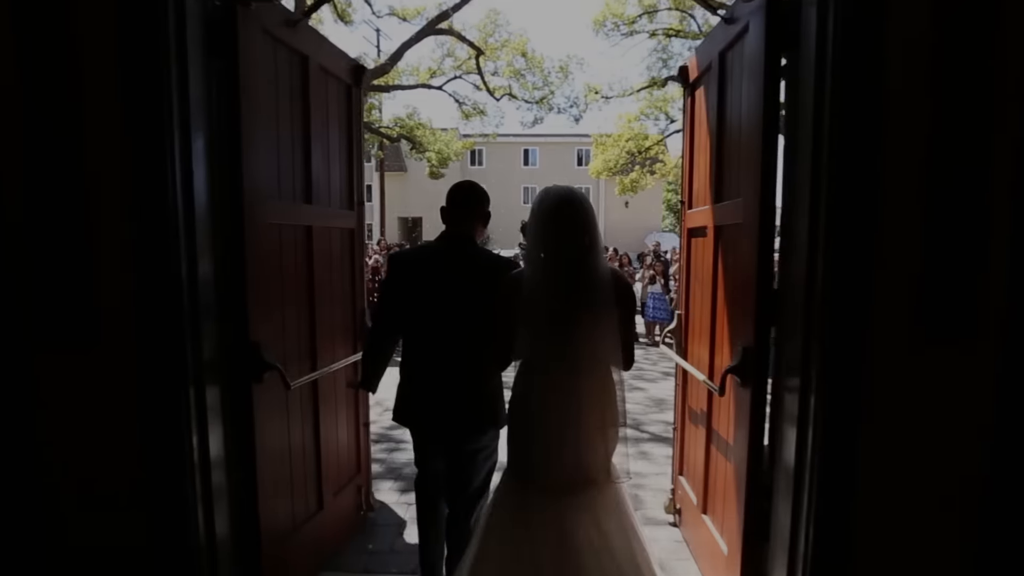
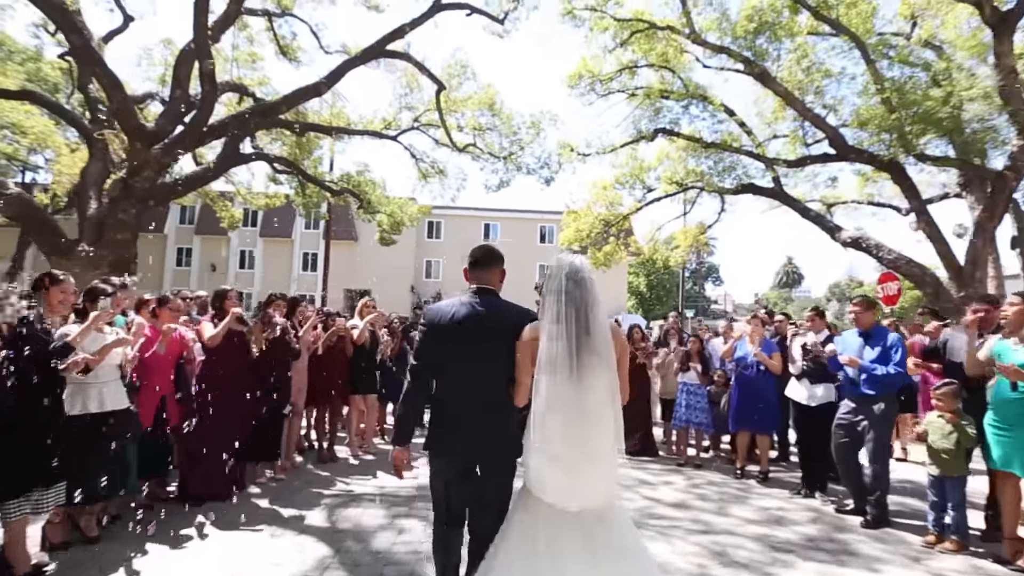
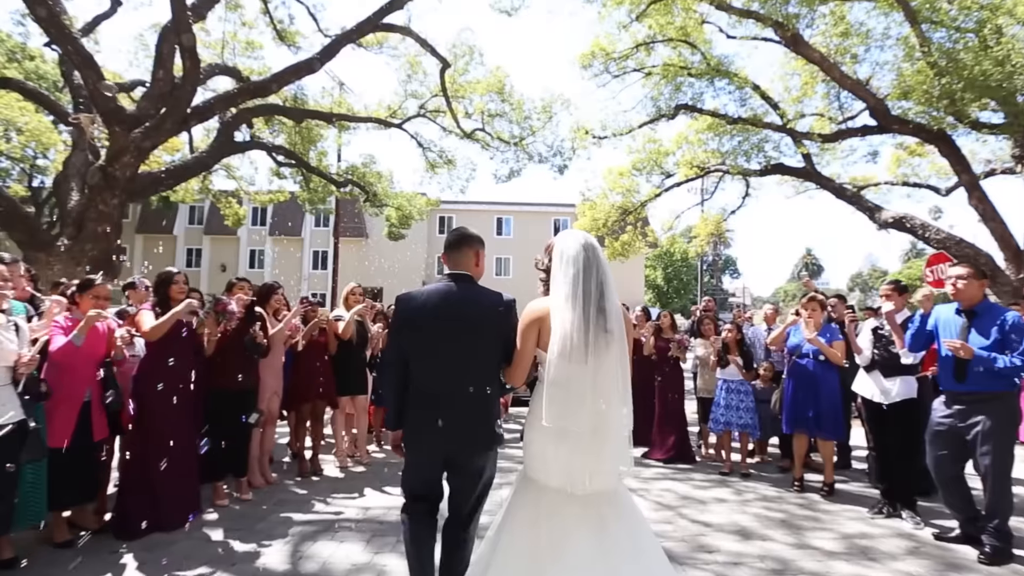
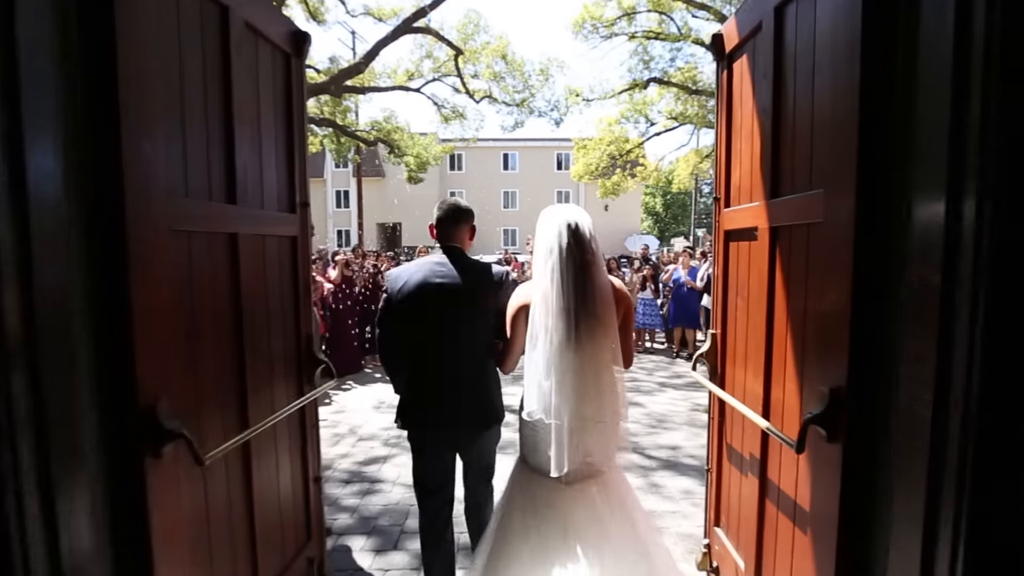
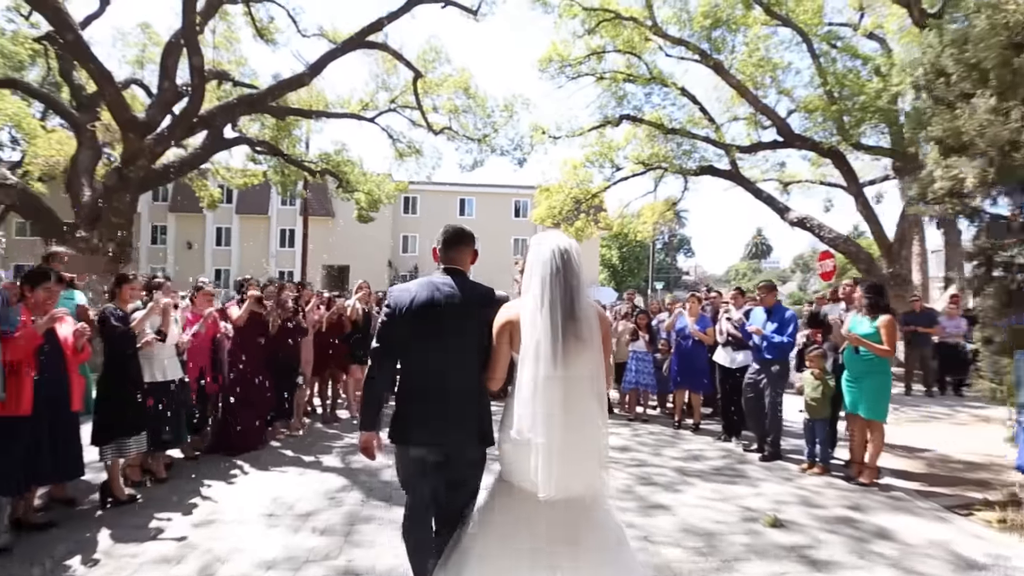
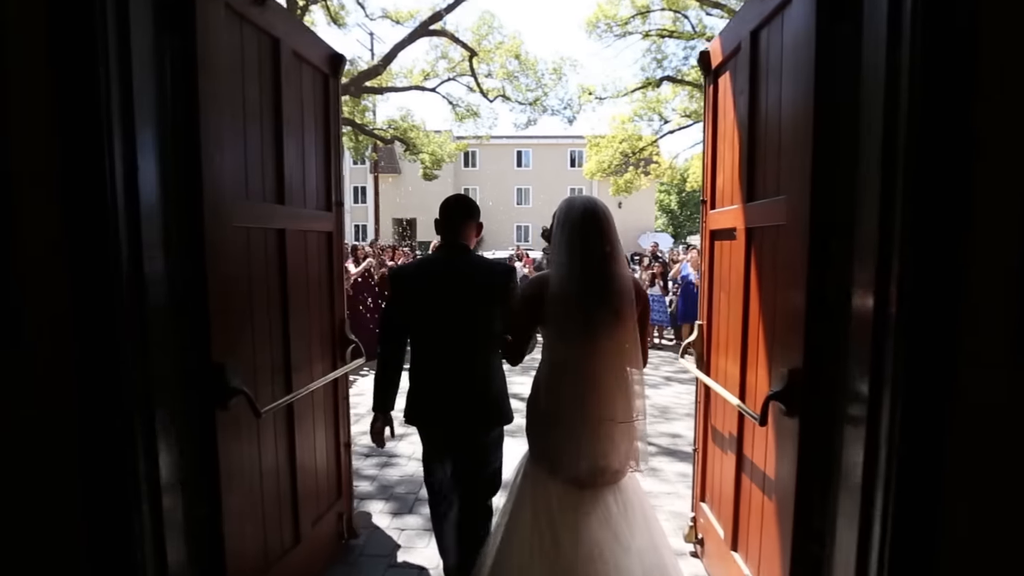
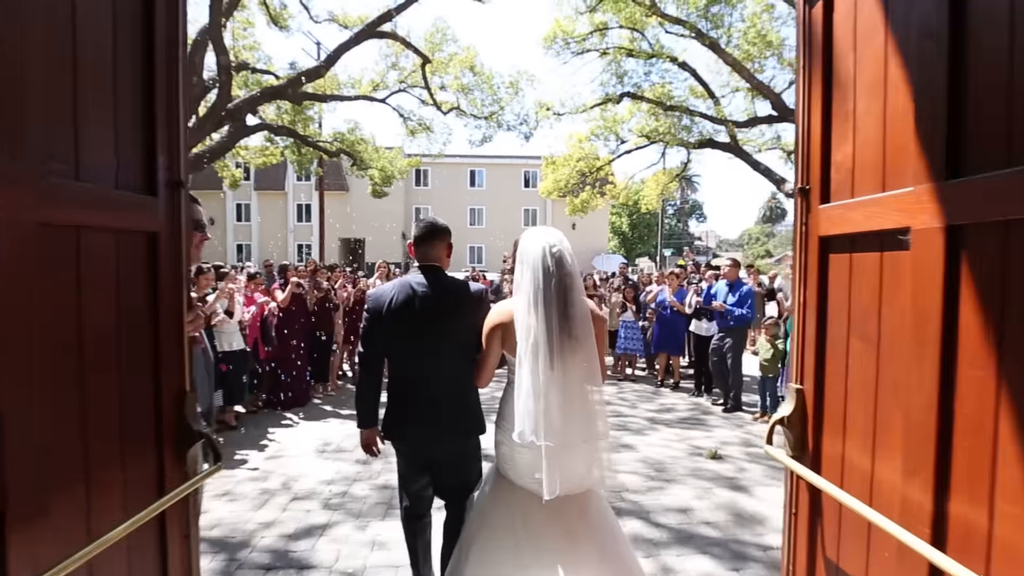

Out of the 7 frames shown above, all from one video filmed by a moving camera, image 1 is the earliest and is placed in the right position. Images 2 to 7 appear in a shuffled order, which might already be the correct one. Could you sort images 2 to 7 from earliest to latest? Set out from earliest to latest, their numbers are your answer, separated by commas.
6, 4, 7, 5, 2, 3
